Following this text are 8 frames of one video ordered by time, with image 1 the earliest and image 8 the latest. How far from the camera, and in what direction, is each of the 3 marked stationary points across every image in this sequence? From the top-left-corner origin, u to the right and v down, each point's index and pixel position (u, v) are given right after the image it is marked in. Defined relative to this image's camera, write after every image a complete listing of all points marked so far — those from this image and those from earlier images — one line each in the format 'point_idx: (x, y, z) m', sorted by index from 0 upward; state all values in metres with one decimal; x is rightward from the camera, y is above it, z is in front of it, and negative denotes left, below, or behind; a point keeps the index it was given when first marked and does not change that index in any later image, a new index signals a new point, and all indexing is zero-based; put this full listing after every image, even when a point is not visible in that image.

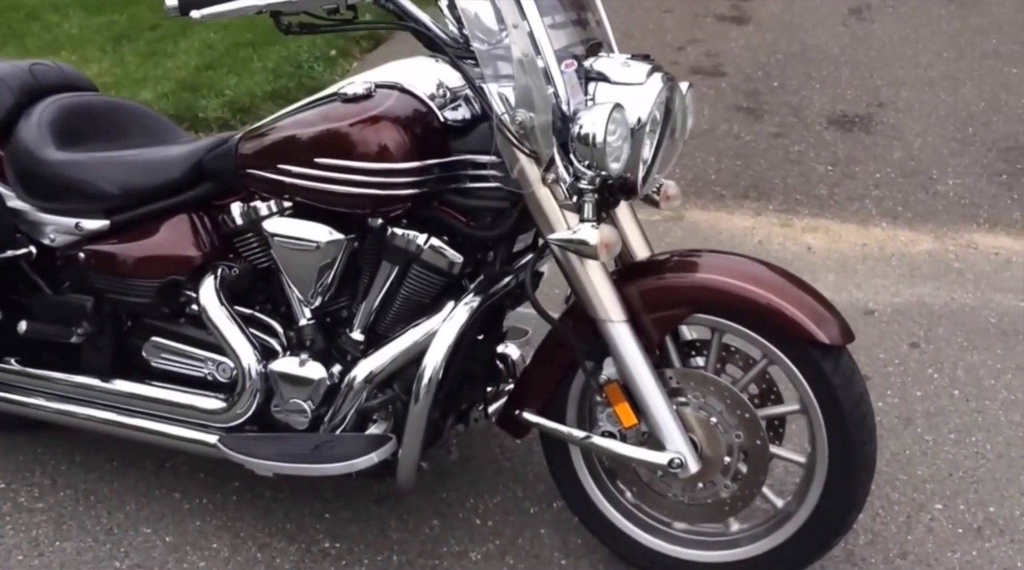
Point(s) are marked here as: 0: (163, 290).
0: (-0.8, 0.0, +3.1) m
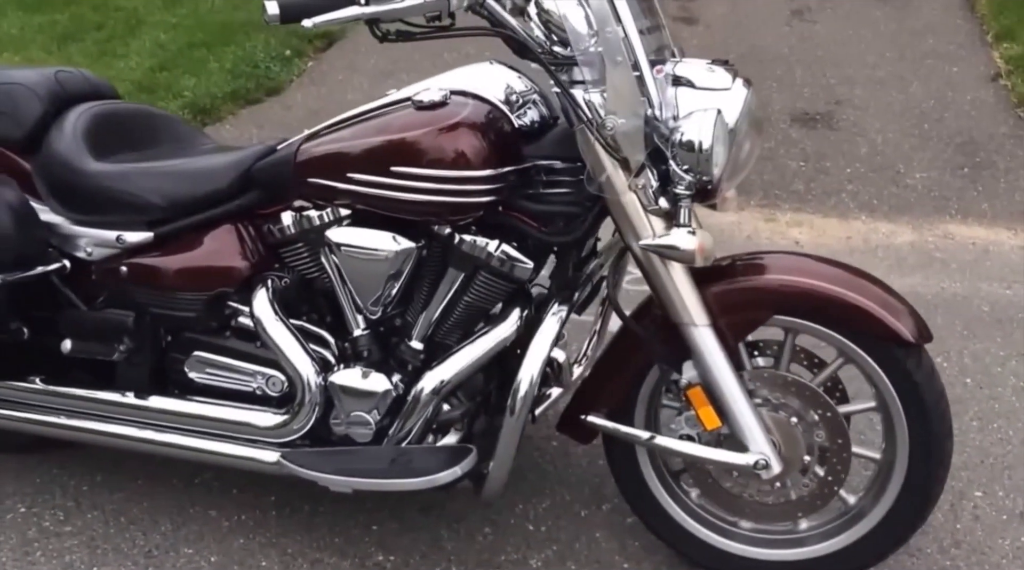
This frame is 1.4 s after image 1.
0: (-0.7, 0.0, +3.0) m
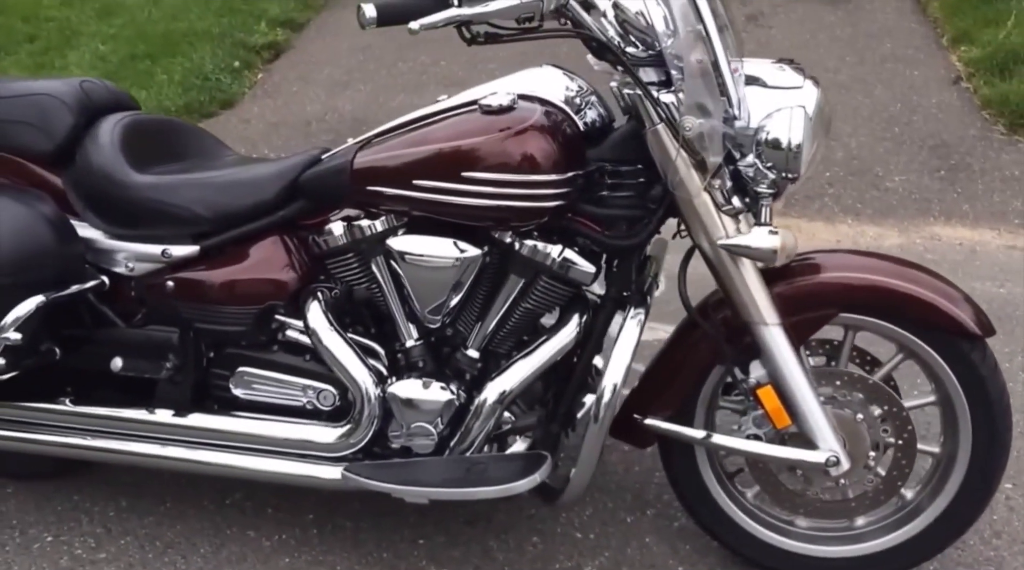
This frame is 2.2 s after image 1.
0: (-0.6, -0.1, +2.9) m
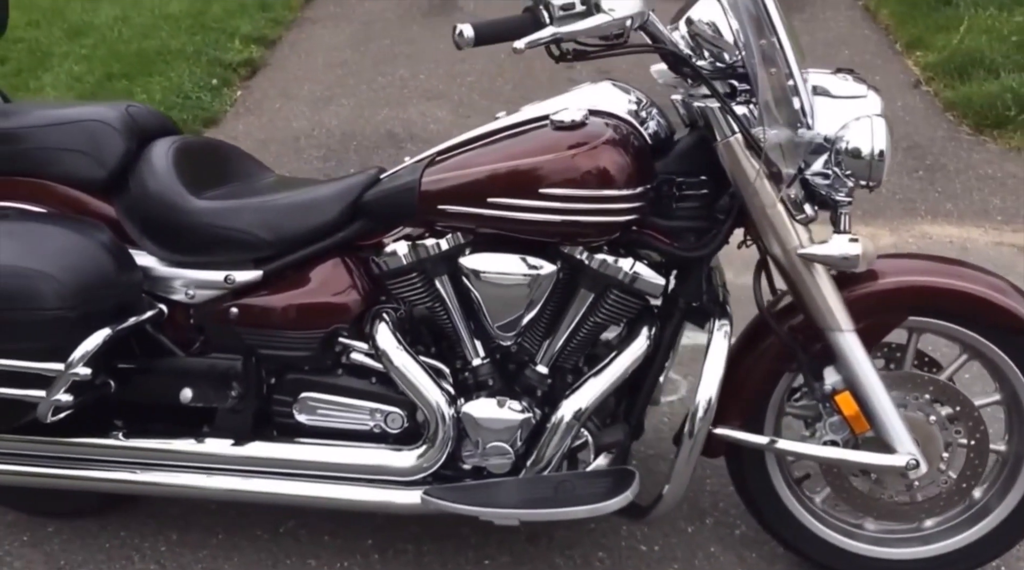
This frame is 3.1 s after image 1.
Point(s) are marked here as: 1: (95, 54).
0: (-0.4, -0.1, +2.9) m
1: (-2.1, +1.2, +6.5) m
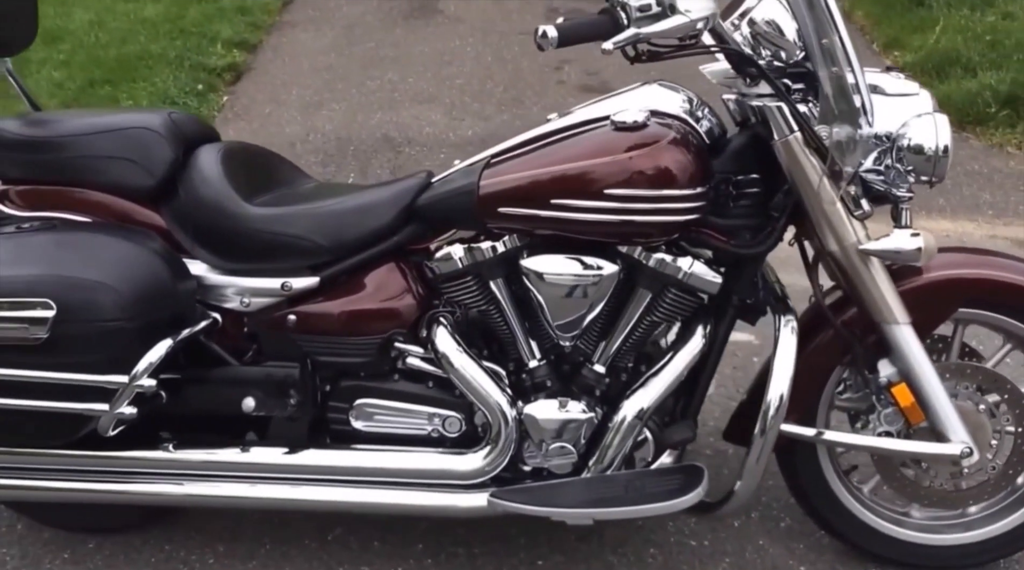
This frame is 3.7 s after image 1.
0: (-0.3, -0.1, +2.9) m
1: (-2.2, +1.1, +6.4) m
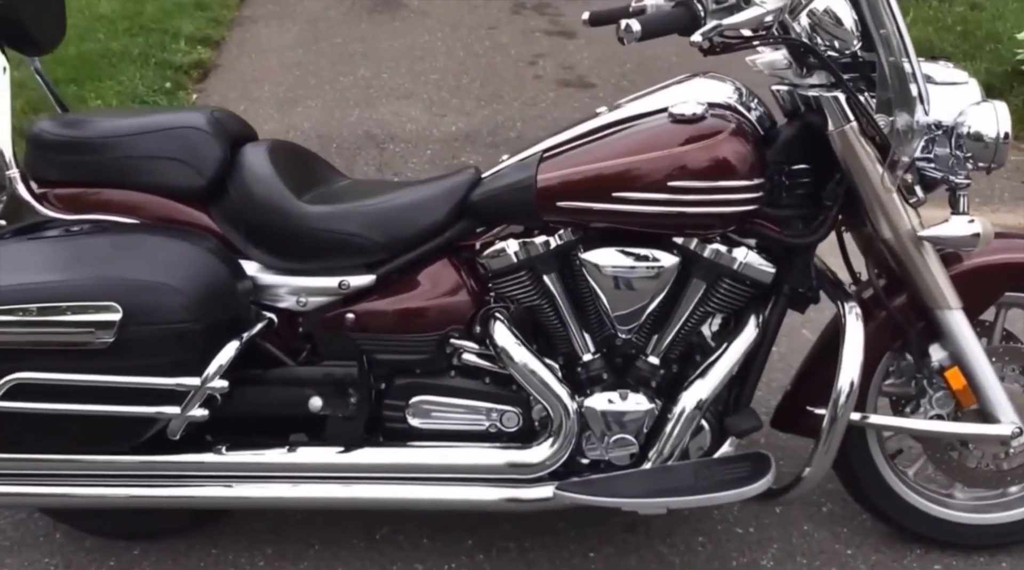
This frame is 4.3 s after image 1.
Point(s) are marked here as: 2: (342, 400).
0: (-0.2, -0.1, +2.9) m
1: (-2.3, +1.1, +6.3) m
2: (-0.4, -0.3, +2.8) m
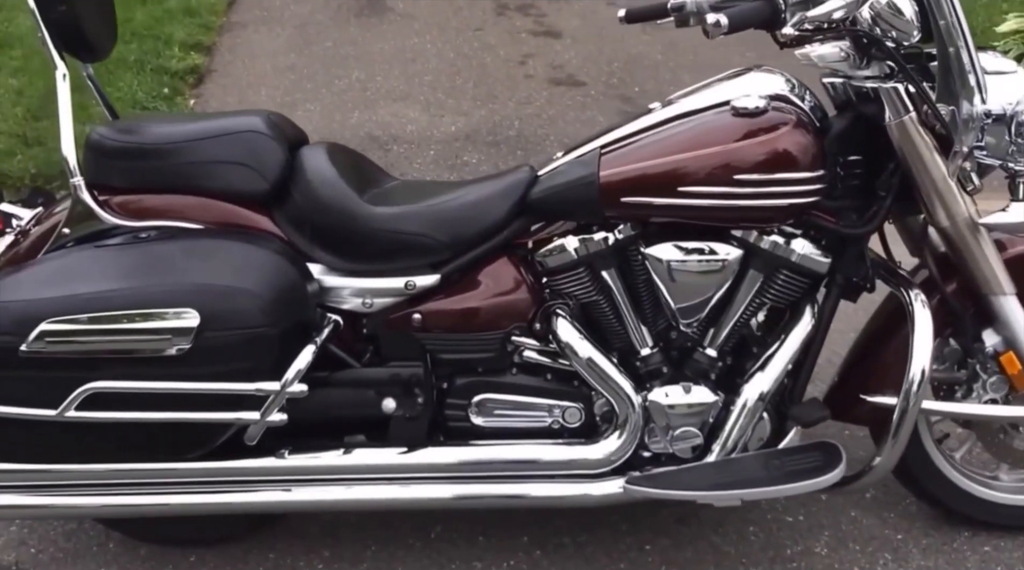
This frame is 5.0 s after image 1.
0: (0.0, -0.1, +2.9) m
1: (-2.4, +1.1, +6.2) m
2: (-0.3, -0.3, +2.8) m
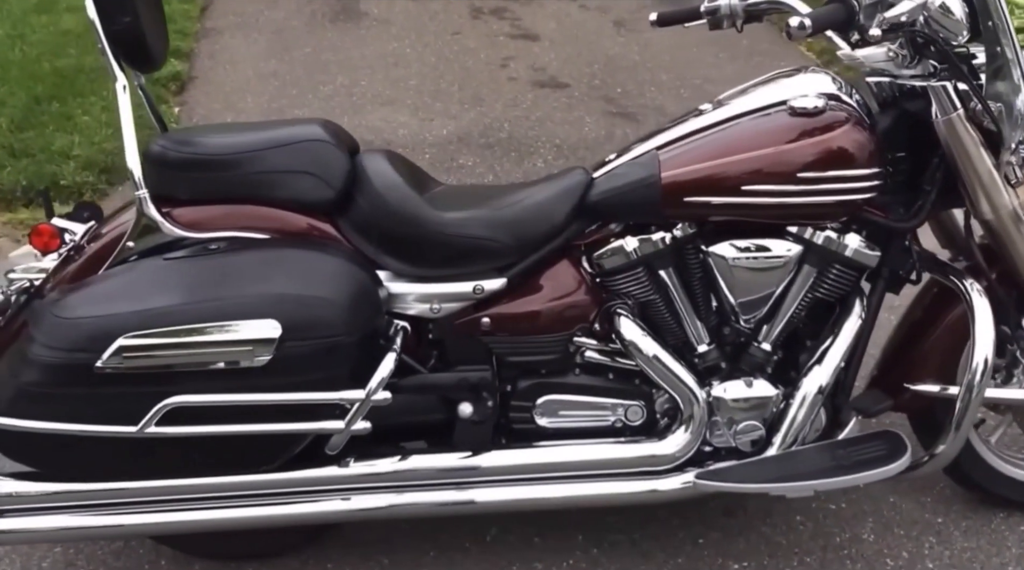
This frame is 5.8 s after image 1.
0: (+0.1, -0.1, +2.9) m
1: (-2.4, +1.0, +6.1) m
2: (-0.1, -0.3, +2.9) m
